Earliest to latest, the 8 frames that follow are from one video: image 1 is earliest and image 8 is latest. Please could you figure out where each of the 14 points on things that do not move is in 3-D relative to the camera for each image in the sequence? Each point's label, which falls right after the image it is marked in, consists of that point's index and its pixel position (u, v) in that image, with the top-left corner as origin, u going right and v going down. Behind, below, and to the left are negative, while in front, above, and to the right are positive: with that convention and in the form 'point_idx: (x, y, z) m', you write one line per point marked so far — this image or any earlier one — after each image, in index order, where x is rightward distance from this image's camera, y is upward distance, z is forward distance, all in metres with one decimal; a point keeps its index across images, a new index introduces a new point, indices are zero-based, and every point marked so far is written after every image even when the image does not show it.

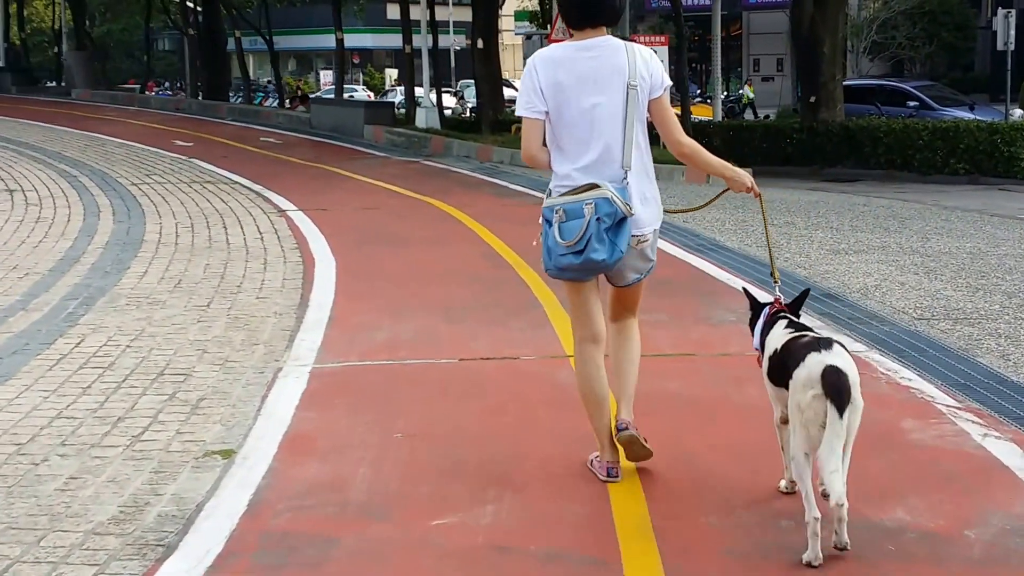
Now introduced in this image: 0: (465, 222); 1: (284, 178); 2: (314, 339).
0: (-0.6, +0.9, +11.5) m
1: (-4.2, +2.0, +15.2) m
2: (-1.4, -0.4, +5.9) m
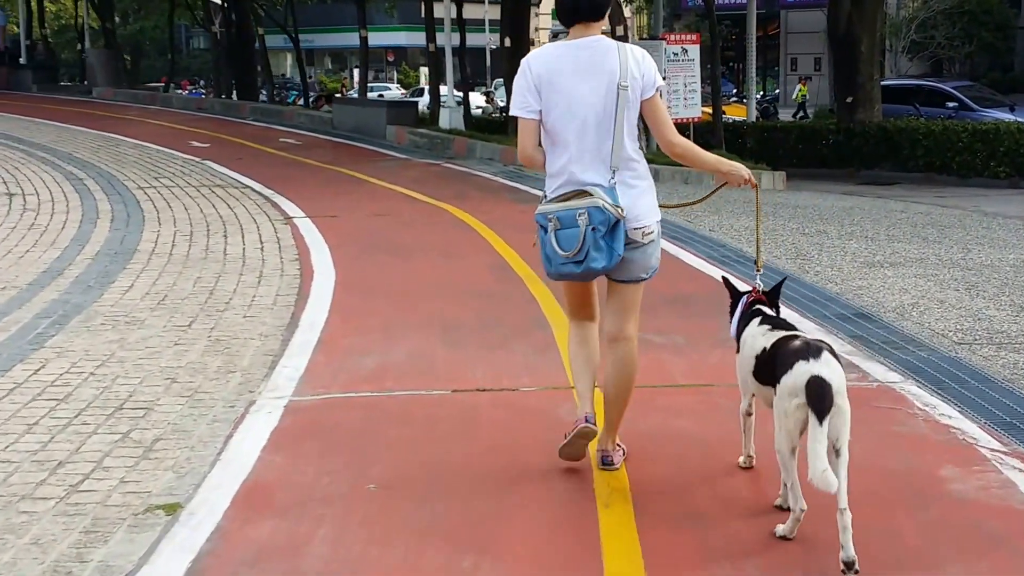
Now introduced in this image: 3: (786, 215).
0: (-0.4, +0.7, +11.0) m
1: (-3.8, +1.9, +14.8) m
2: (-1.4, -0.5, +5.5) m
3: (+4.7, +1.2, +14.2) m
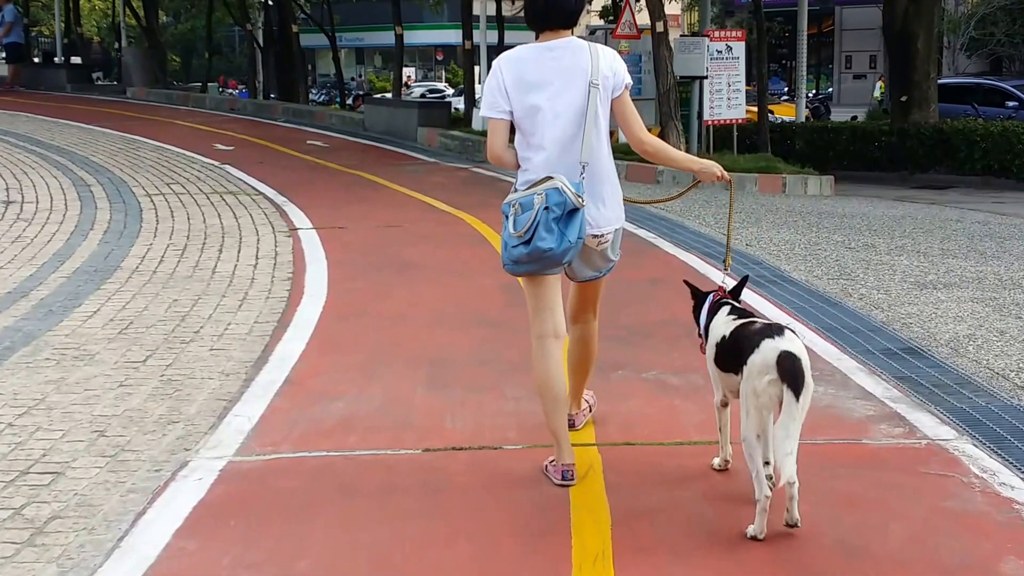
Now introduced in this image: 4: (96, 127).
0: (-0.2, +0.5, +10.3) m
1: (-3.4, +1.7, +14.3) m
2: (-1.5, -0.7, +4.8) m
3: (+5.1, +1.0, +13.2) m
4: (-10.0, +3.8, +20.0) m
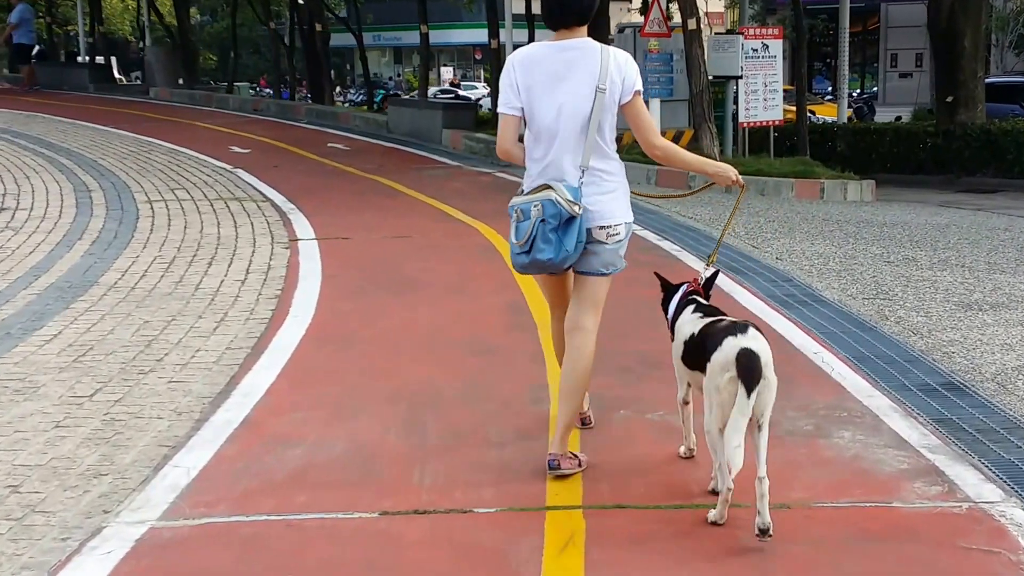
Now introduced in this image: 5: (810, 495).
0: (-0.1, +0.3, +9.7) m
1: (-3.1, +1.6, +13.8) m
2: (-1.7, -0.9, +4.3) m
3: (+5.3, +0.7, +12.4) m
4: (-9.4, +3.8, +19.8) m
5: (+1.6, -1.1, +4.5) m
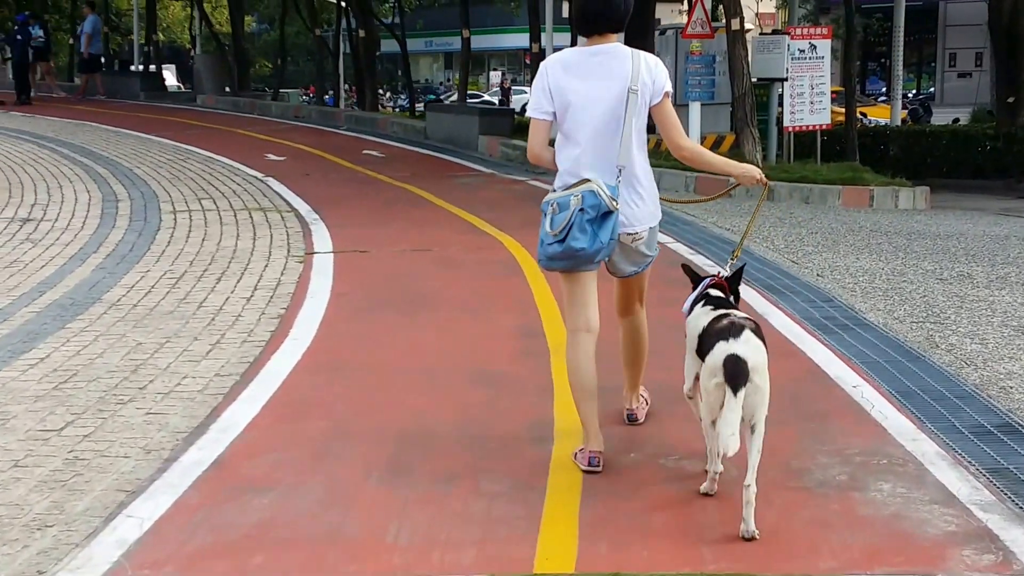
0: (+0.1, +0.1, +9.2) m
1: (-2.6, +1.4, +13.5) m
2: (-1.7, -1.1, +4.0) m
3: (+5.7, +0.5, +11.6) m
4: (-8.5, +3.6, +19.9) m
5: (+1.6, -1.3, +4.0) m
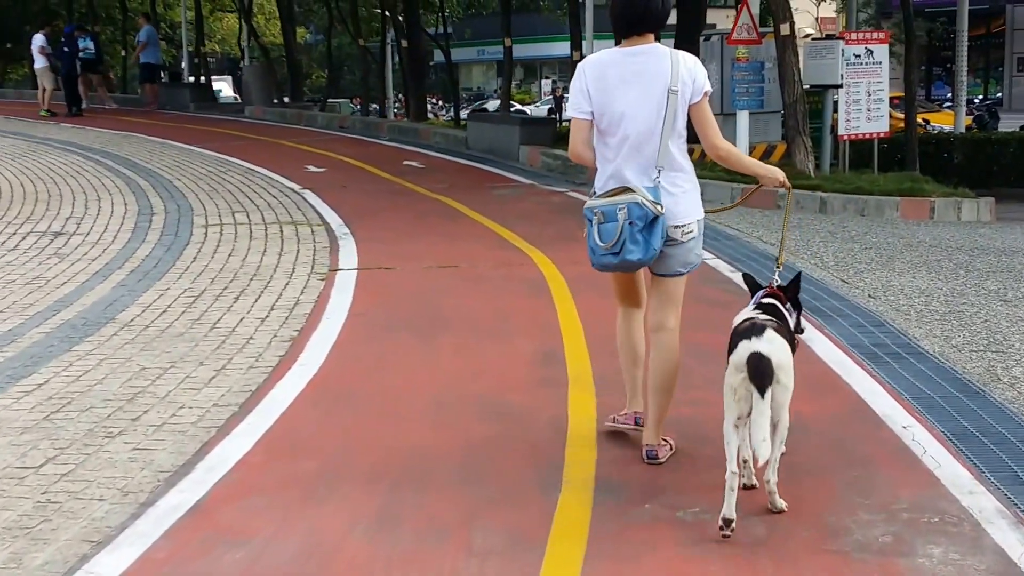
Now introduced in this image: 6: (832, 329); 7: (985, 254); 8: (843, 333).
0: (+0.4, -0.1, +8.8) m
1: (-2.0, +1.1, +13.3) m
2: (-1.7, -1.2, +3.7) m
3: (+6.2, +0.2, +10.9) m
4: (-7.5, +3.4, +20.0) m
5: (+1.5, -1.5, +3.5) m
6: (+3.2, -0.4, +8.2) m
7: (+6.8, +0.4, +11.9) m
8: (+3.3, -0.4, +8.1) m
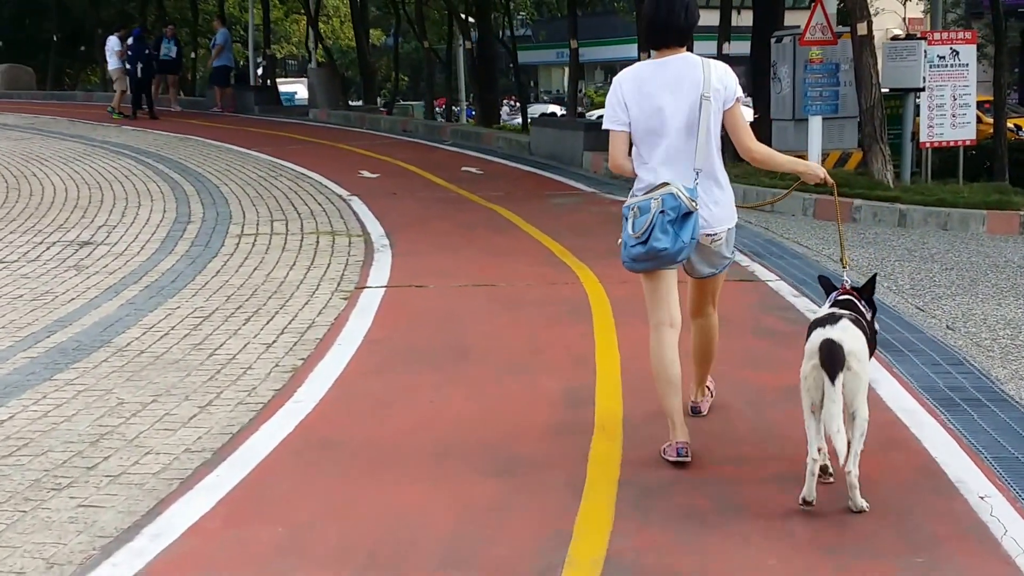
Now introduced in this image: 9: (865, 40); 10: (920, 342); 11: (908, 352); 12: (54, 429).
0: (+0.8, -0.3, +8.1) m
1: (-1.3, +0.9, +12.7) m
2: (-1.9, -1.4, +3.1) m
3: (+6.6, -0.2, +9.6) m
4: (-6.2, +3.2, +19.9) m
5: (+1.4, -1.8, +2.7) m
6: (+3.4, -0.7, +7.2) m
7: (+7.3, 0.0, +10.6) m
8: (+3.5, -0.7, +7.1) m
9: (+6.1, +4.3, +14.4) m
10: (+3.9, -0.5, +8.0) m
11: (+3.7, -0.6, +7.7) m
12: (-2.8, -0.9, +5.0) m
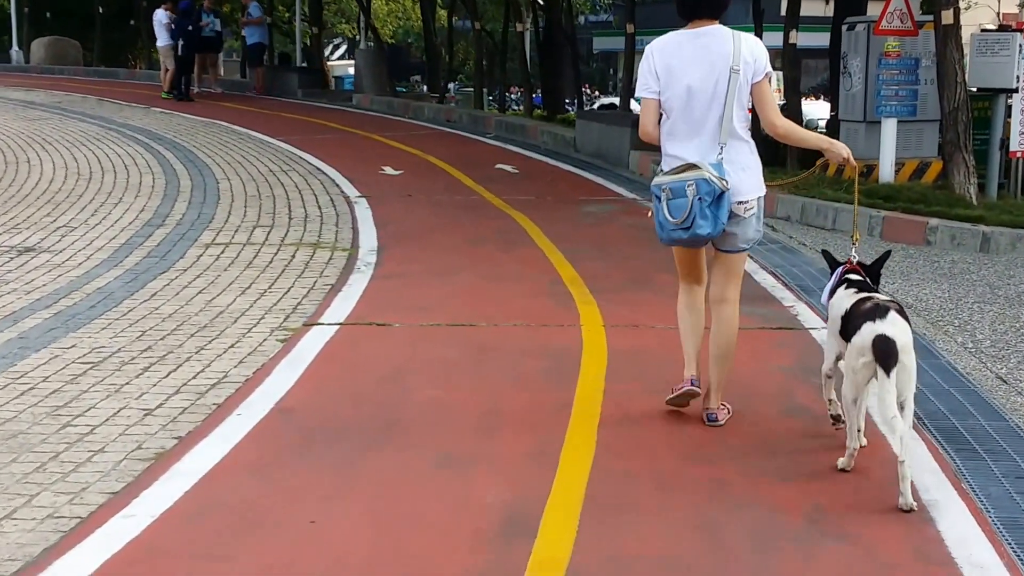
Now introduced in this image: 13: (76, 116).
0: (+0.5, -0.8, +6.4) m
1: (-1.1, +0.6, +11.2) m
2: (-2.6, -1.8, +1.7) m
3: (+6.5, -0.9, +7.5) m
4: (-5.3, +3.3, +18.7) m
5: (+0.6, -2.3, +1.0) m
6: (+3.0, -1.3, +5.4) m
7: (+7.2, -0.7, +8.4) m
8: (+3.1, -1.3, +5.2) m
9: (+6.6, +3.6, +12.2) m
10: (+3.6, -1.1, +6.1) m
11: (+3.3, -1.2, +5.8) m
12: (-3.3, -1.2, +3.7) m
13: (-10.2, +4.0, +19.5) m
